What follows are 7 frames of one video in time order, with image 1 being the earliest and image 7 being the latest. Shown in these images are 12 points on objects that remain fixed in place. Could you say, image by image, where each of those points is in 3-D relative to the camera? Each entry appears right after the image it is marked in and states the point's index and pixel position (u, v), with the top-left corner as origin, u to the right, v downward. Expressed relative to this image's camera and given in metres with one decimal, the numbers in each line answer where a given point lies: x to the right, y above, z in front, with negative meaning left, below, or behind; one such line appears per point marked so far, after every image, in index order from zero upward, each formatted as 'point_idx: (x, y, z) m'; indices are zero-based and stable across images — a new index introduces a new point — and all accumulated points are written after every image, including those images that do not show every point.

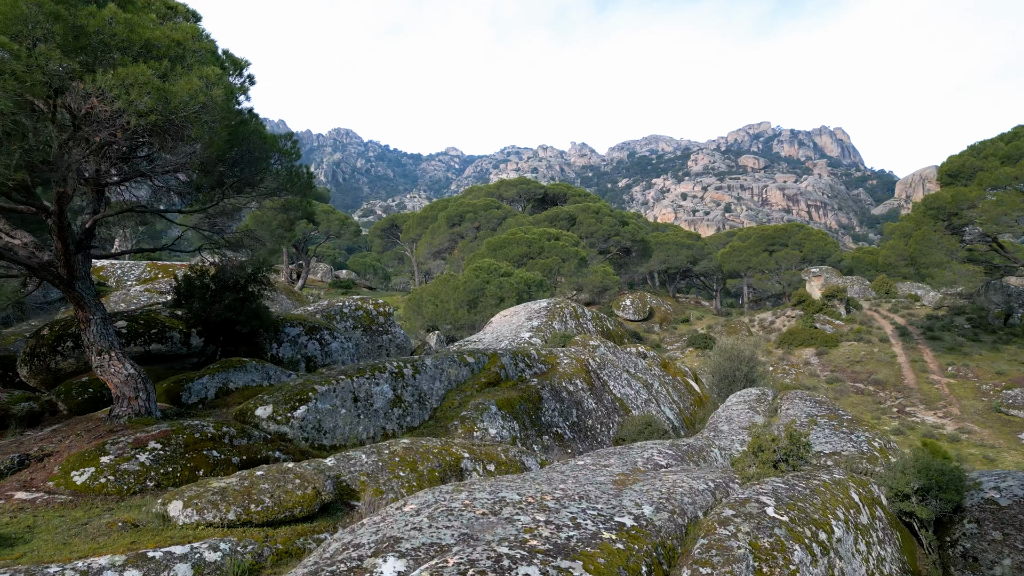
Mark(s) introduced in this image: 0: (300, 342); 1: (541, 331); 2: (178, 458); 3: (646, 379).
0: (-3.2, -0.8, +10.5) m
1: (+0.6, -1.0, +14.7) m
2: (-3.0, -1.5, +6.1) m
3: (+2.8, -1.9, +14.2) m
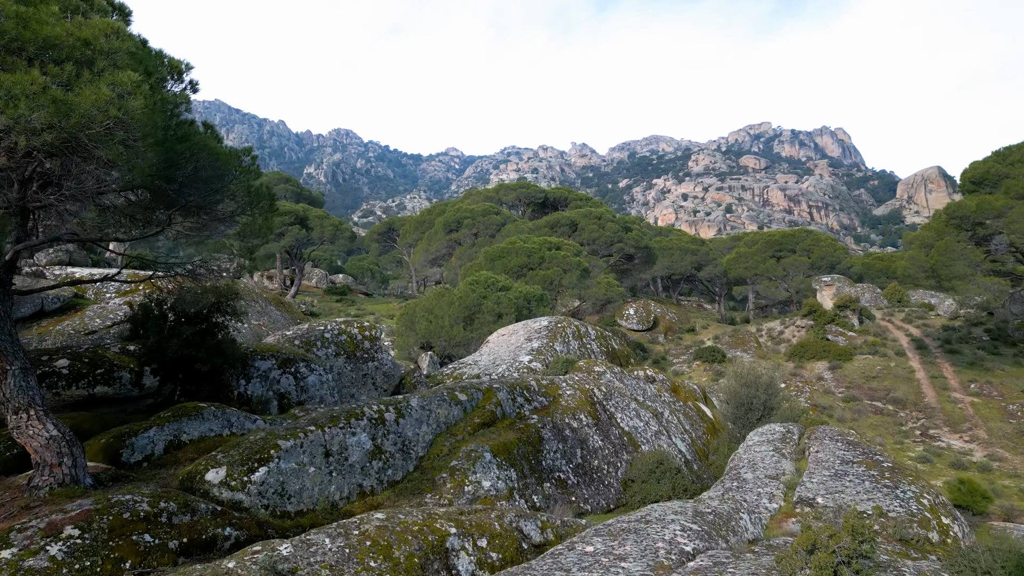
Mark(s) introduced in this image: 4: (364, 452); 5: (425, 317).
0: (-3.3, -1.2, +9.3) m
1: (+0.6, -1.4, +13.6) m
2: (-3.0, -1.9, +5.0) m
3: (+2.7, -2.3, +13.0) m
4: (-1.6, -1.8, +7.5) m
5: (-2.3, -0.8, +17.9) m
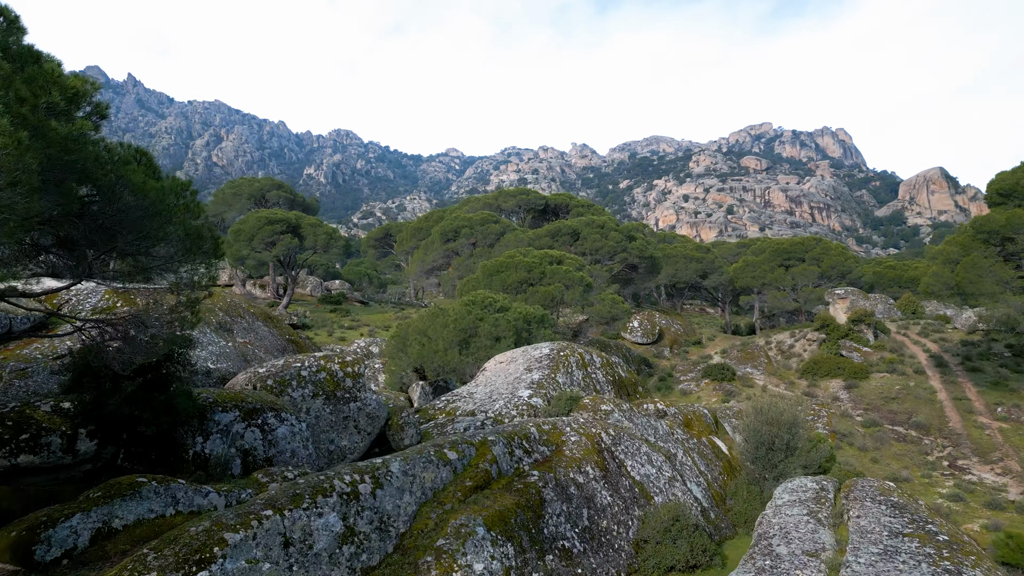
0: (-3.3, -1.7, +8.2) m
1: (+0.5, -1.9, +12.5) m
2: (-3.1, -2.4, +3.9) m
3: (+2.7, -2.8, +11.9) m
4: (-1.7, -2.3, +6.4) m
5: (-2.3, -1.3, +16.7) m
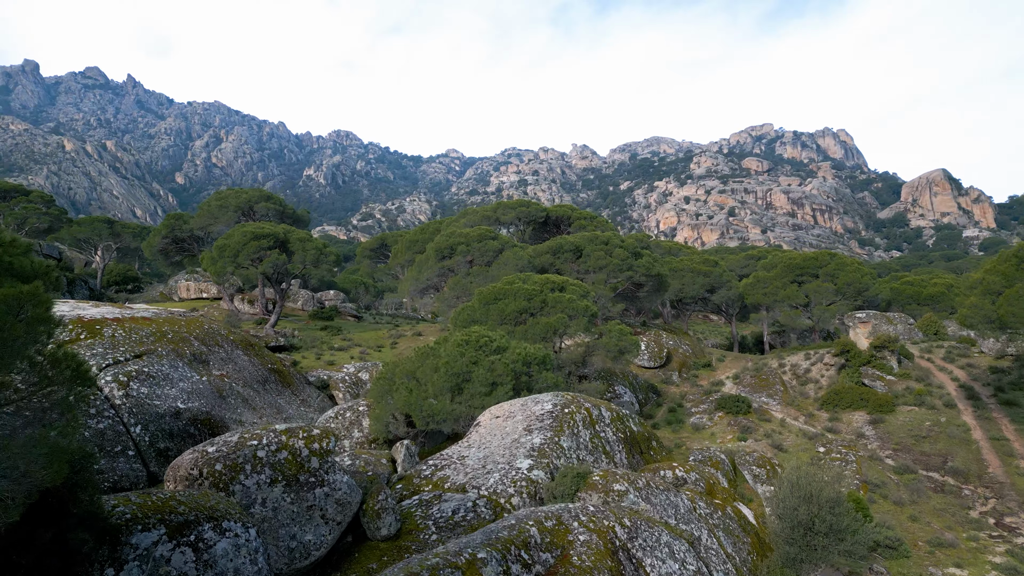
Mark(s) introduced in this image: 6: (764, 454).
0: (-3.4, -2.5, +6.5) m
1: (+0.5, -2.7, +10.8) m
2: (-3.1, -3.2, +2.2) m
3: (+2.7, -3.6, +10.2) m
4: (-1.7, -3.1, +4.7) m
5: (-2.3, -2.1, +15.0) m
6: (+6.7, -4.5, +18.3) m
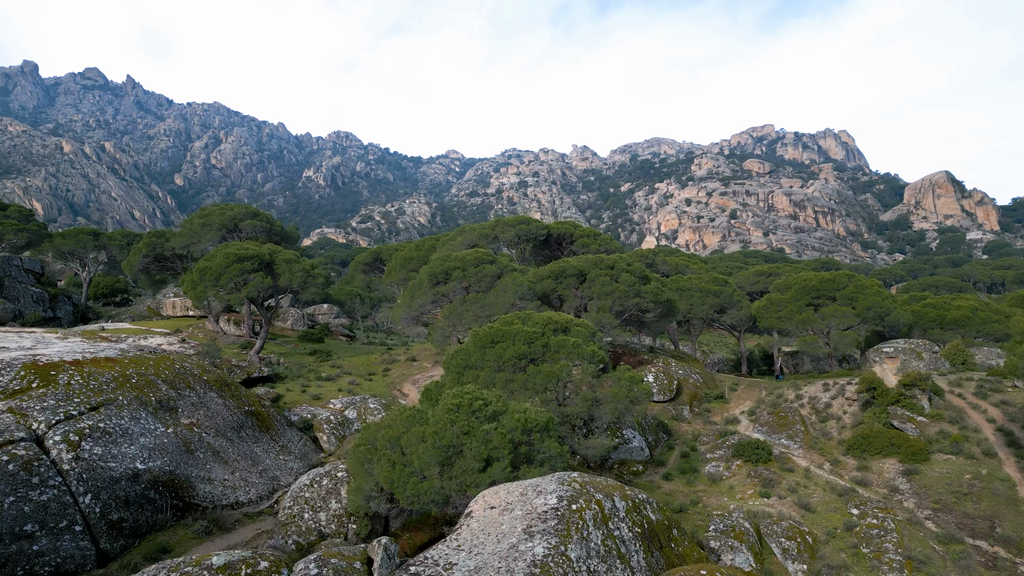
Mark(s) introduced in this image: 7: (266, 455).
0: (-3.4, -3.6, +4.6) m
1: (+0.5, -3.8, +8.9) m
2: (-3.2, -4.3, +0.3) m
3: (+2.6, -4.7, +8.3) m
4: (-1.8, -4.2, +2.8) m
5: (-2.4, -3.2, +13.1) m
6: (+6.7, -5.5, +16.4) m
7: (-7.1, -4.8, +19.8) m
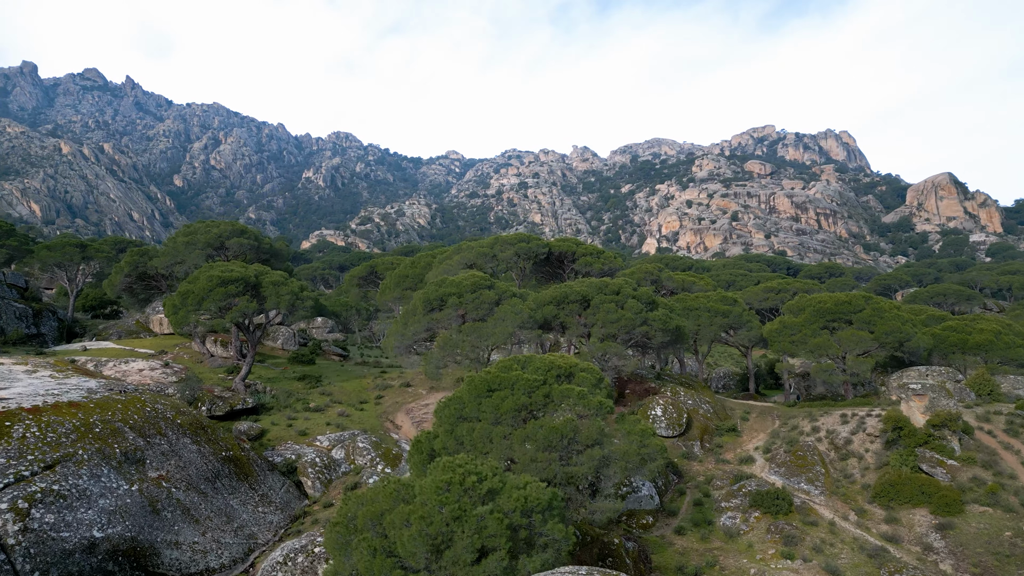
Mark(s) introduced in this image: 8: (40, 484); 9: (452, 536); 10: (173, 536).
0: (-3.4, -4.6, +3.0) m
1: (+0.4, -4.8, +7.3) m
2: (-3.2, -5.3, -1.3) m
3: (+2.6, -5.7, +6.7) m
4: (-1.8, -5.2, +1.2) m
5: (-2.4, -4.2, +11.5) m
6: (+6.7, -6.5, +14.8) m
7: (-7.2, -5.8, +18.3) m
8: (-10.0, -4.1, +14.4) m
9: (-1.0, -3.9, +11.3) m
10: (-7.8, -5.7, +15.9) m
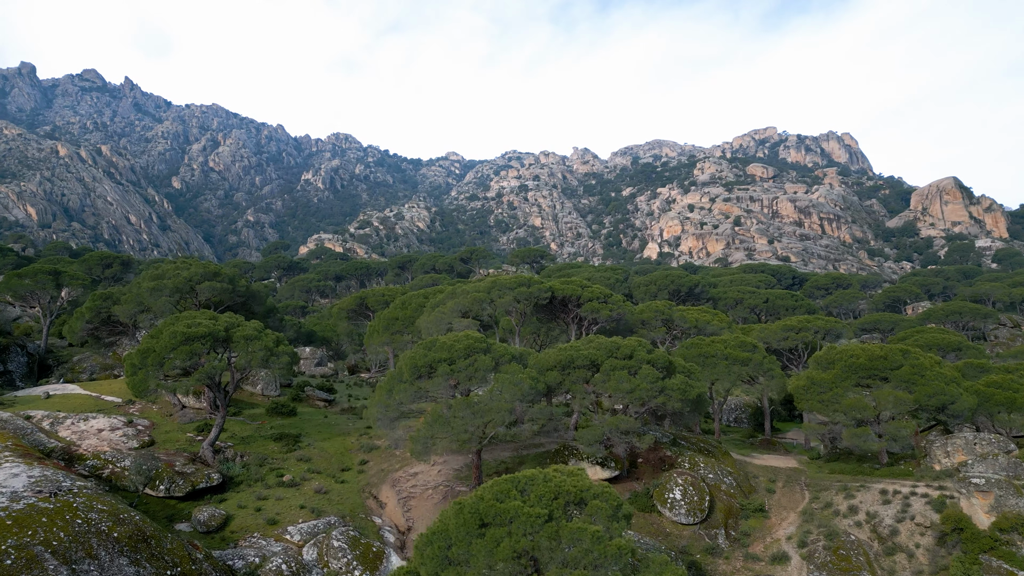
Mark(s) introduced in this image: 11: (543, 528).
0: (-3.5, -6.8, +0.1) m
1: (+0.4, -6.9, +4.3) m
2: (-3.3, -7.5, -4.3) m
3: (+2.5, -7.8, +3.7) m
4: (-1.8, -7.3, -1.8) m
5: (-2.5, -6.3, +8.6) m
6: (+6.6, -8.7, +11.9) m
7: (-7.2, -8.0, +15.3) m
8: (-10.0, -6.2, +11.5) m
9: (-1.0, -6.1, +8.3) m
10: (-7.9, -7.8, +12.9) m
11: (+0.6, -4.5, +13.0) m
